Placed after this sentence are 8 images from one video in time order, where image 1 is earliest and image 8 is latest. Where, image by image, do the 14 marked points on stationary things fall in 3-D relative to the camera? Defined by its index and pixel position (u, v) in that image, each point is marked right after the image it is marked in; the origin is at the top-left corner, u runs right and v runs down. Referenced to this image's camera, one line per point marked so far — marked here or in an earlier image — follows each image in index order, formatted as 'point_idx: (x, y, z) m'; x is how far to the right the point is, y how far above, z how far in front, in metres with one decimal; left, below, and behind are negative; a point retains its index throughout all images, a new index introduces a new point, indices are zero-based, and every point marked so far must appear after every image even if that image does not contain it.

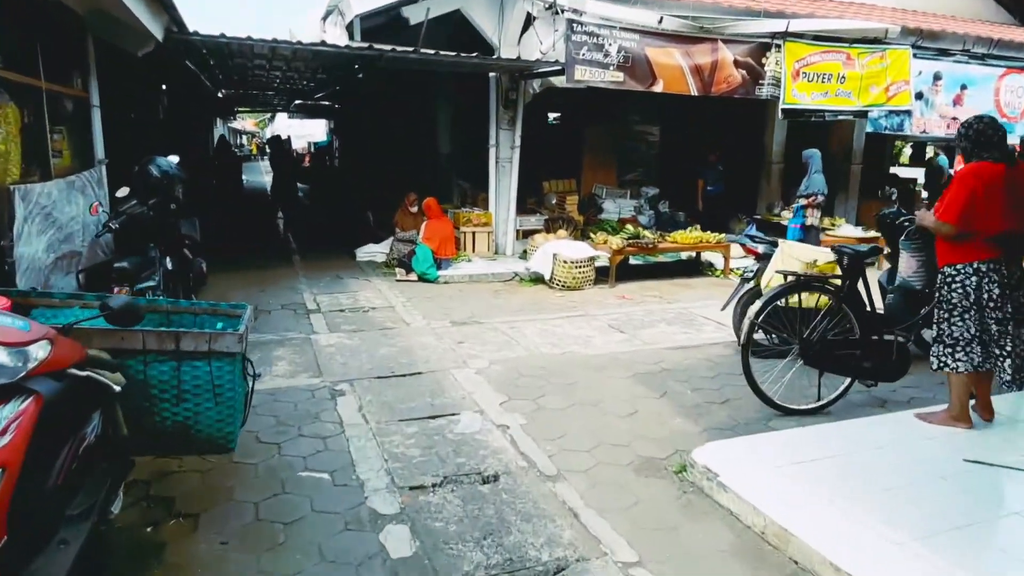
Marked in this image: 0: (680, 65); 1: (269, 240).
0: (+1.8, +2.4, +7.9) m
1: (-4.1, +0.8, +12.6) m
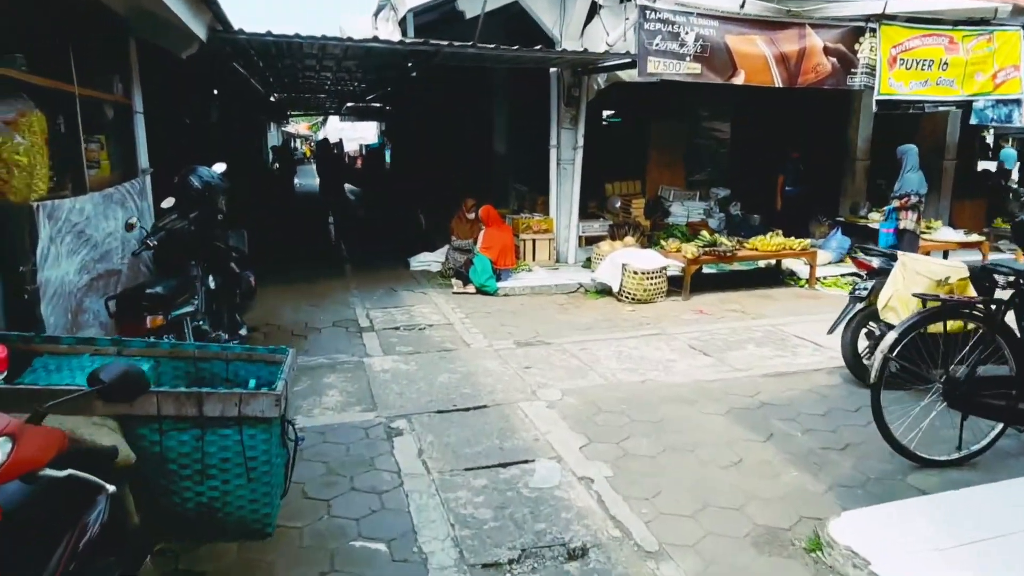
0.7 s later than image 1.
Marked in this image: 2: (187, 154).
0: (+2.4, +2.2, +7.2) m
1: (-3.1, +0.7, +12.3) m
2: (-3.6, +1.5, +8.3) m
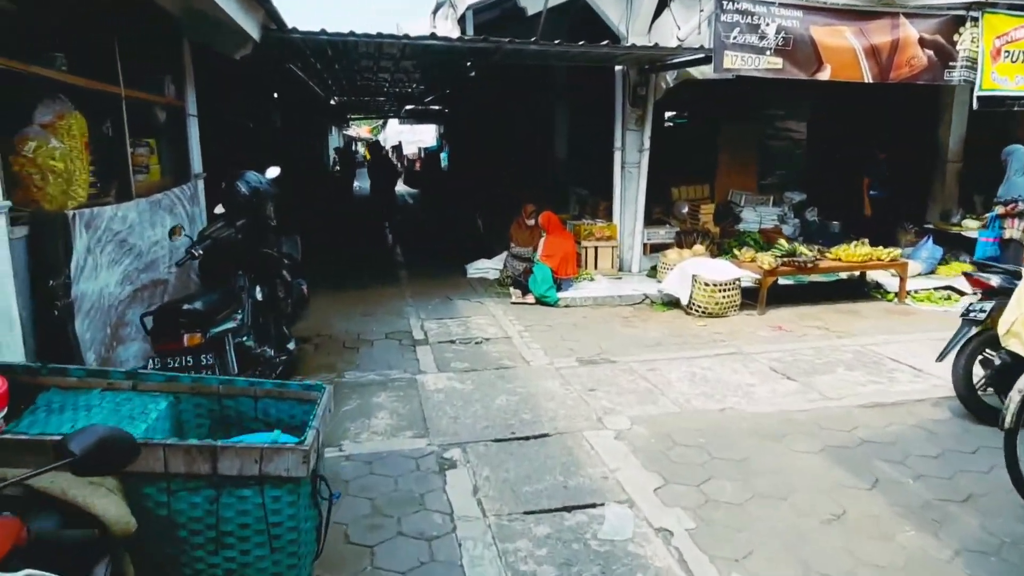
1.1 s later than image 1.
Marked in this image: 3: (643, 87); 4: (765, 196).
0: (+3.0, +2.1, +6.6) m
1: (-2.2, +0.6, +12.1) m
2: (-2.9, +1.4, +8.1) m
3: (+1.5, +2.2, +8.4) m
4: (+3.4, +1.2, +10.0) m
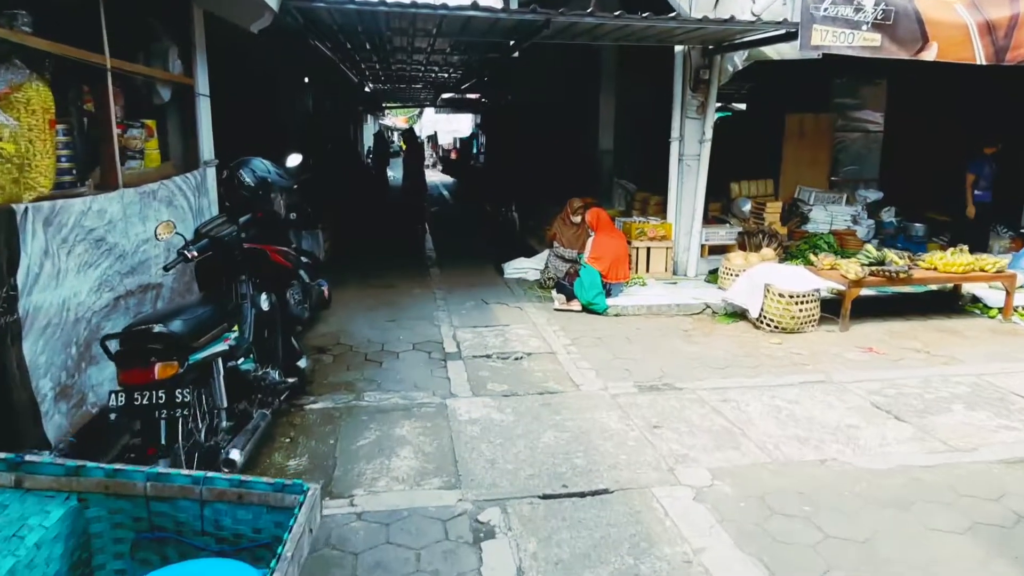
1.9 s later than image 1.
0: (+3.4, +2.0, +5.6) m
1: (-1.6, +0.6, +11.3) m
2: (-2.5, +1.4, +7.4) m
3: (+1.9, +2.2, +7.5) m
4: (+3.9, +1.1, +9.0) m
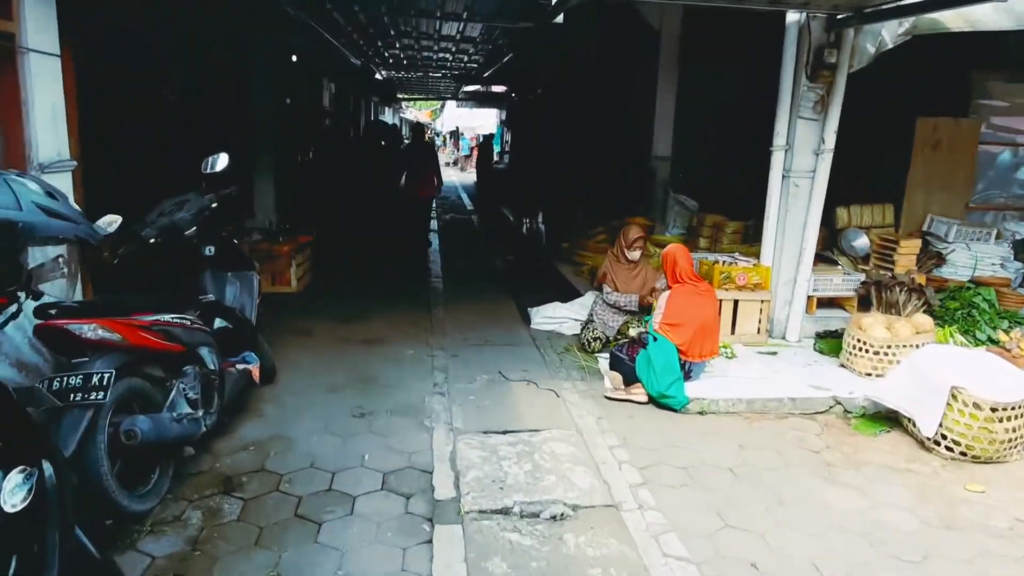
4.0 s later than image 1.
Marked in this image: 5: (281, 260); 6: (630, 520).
0: (+3.6, +1.4, +3.3) m
1: (-1.2, +0.2, +9.2) m
2: (-2.2, +1.1, +5.3) m
3: (+2.2, +1.6, +5.2) m
4: (+4.2, +0.6, +6.7) m
5: (-2.2, +0.3, +7.1) m
6: (+0.5, -1.0, +3.1) m
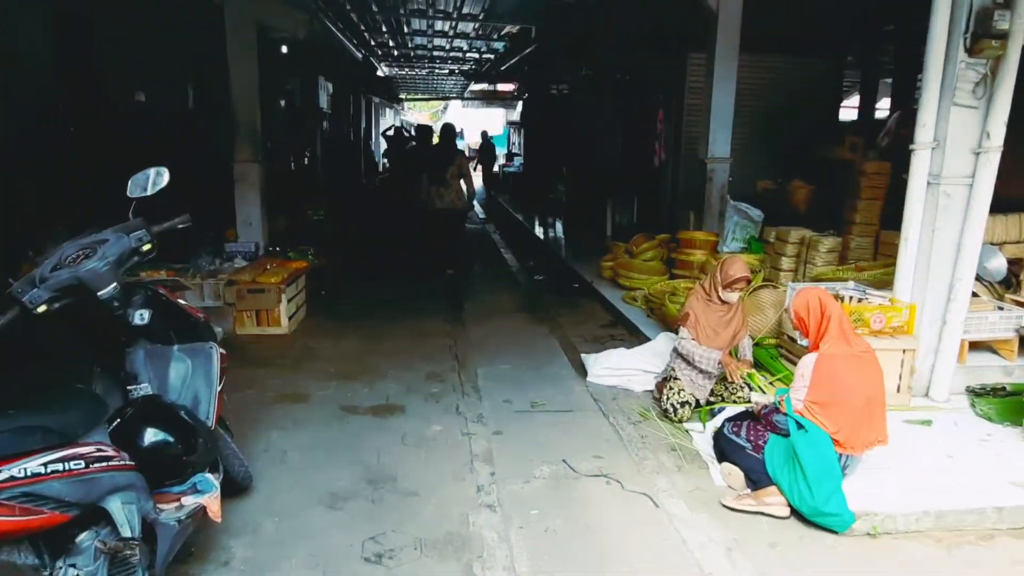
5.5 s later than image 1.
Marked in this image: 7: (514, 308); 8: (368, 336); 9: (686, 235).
0: (+3.9, +1.2, +1.9) m
1: (-0.9, -0.1, +7.8) m
2: (-1.9, +0.8, +3.9) m
3: (+2.5, +1.4, +3.8) m
4: (+4.5, +0.3, +5.3) m
5: (-1.8, 0.0, +5.7) m
6: (+0.8, -1.2, +1.7) m
7: (0.0, -0.3, +7.1) m
8: (-1.1, -0.4, +5.8) m
9: (+1.6, +0.5, +6.8) m
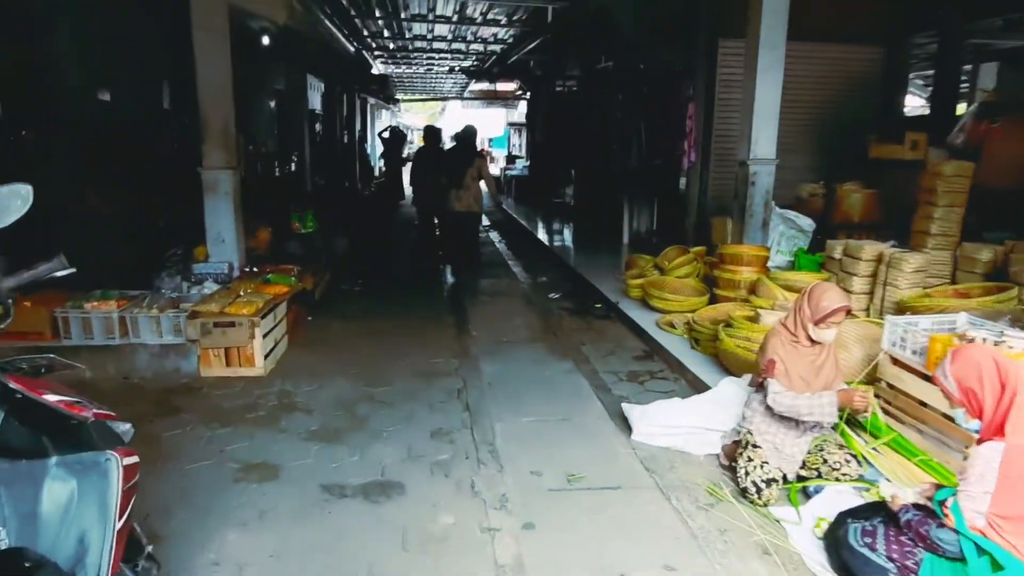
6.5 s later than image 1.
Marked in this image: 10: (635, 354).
0: (+4.1, +1.0, +1.0) m
1: (-0.8, -0.3, +6.8) m
2: (-1.8, +0.6, +2.9) m
3: (+2.6, +1.2, +2.8) m
4: (+4.6, +0.2, +4.4) m
5: (-1.7, -0.2, +4.7) m
6: (+1.0, -1.4, +0.8) m
7: (+0.2, -0.5, +6.1) m
8: (-1.0, -0.6, +4.9) m
9: (+1.7, +0.3, +5.9) m
10: (+0.9, -0.5, +5.5) m
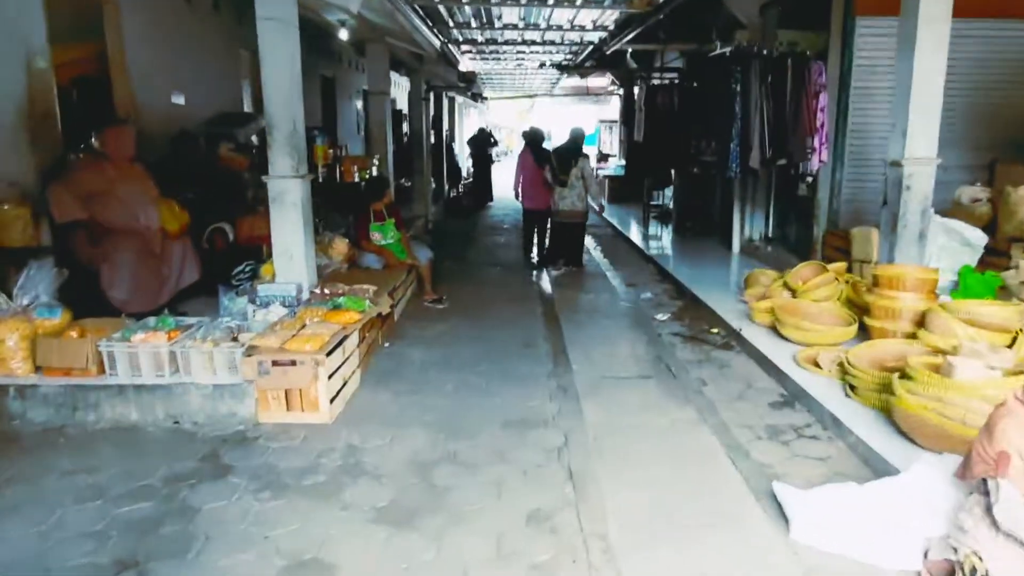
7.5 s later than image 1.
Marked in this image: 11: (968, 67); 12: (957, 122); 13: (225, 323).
0: (+4.2, +0.8, -0.3) m
1: (0.0, -0.4, +6.0) m
2: (-1.4, +0.4, +2.2) m
3: (+3.0, +1.0, +1.7) m
4: (+5.1, 0.0, +3.0) m
5: (-1.1, -0.4, +4.0) m
6: (+1.1, -1.6, -0.2) m
7: (+0.9, -0.6, +5.2) m
8: (-0.4, -0.8, +4.1) m
9: (+2.4, +0.1, +4.8) m
10: (+1.5, -0.7, +4.5) m
11: (+3.9, +1.9, +6.5) m
12: (+3.9, +1.5, +6.6) m
13: (-1.8, -0.2, +4.7) m
